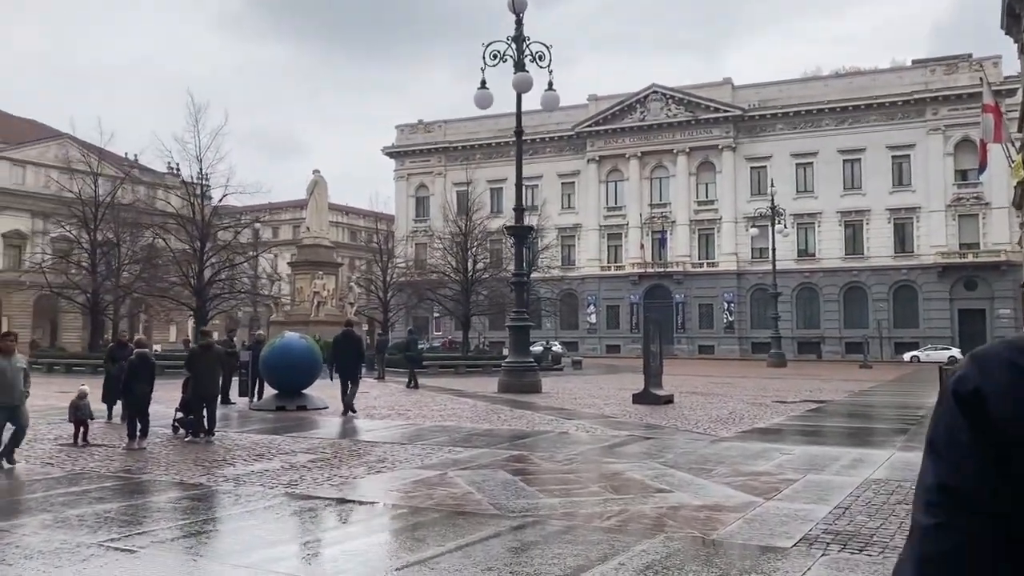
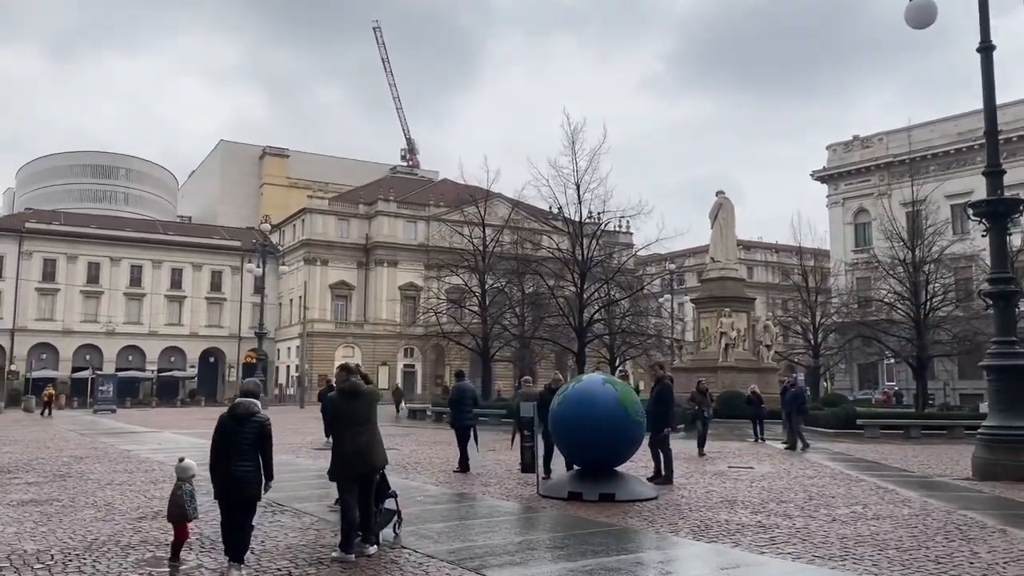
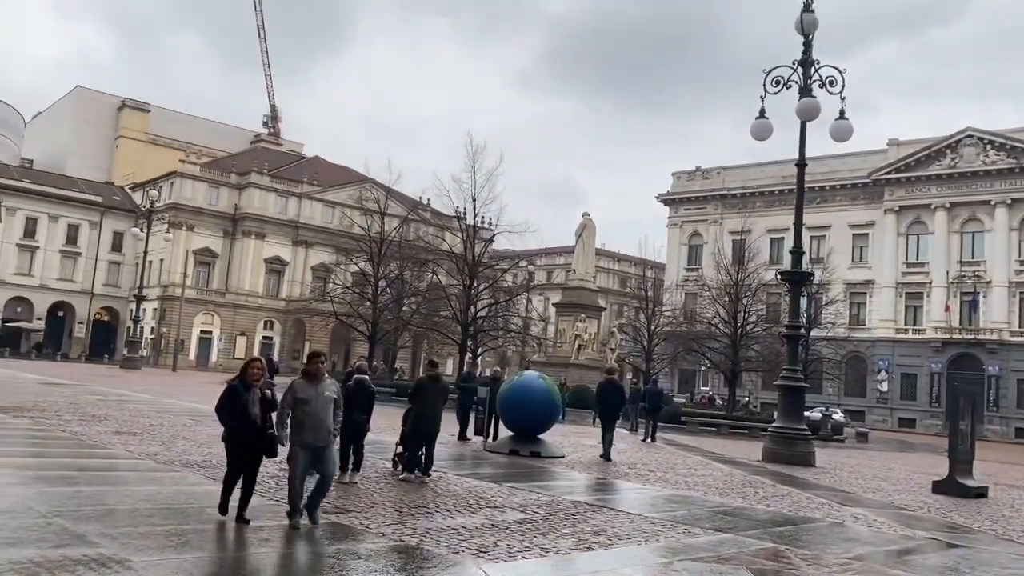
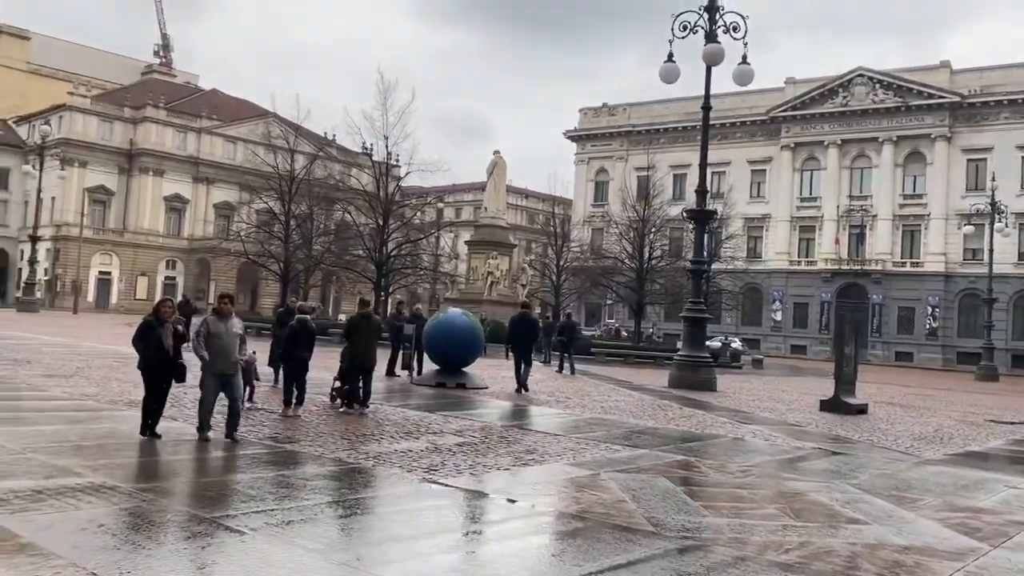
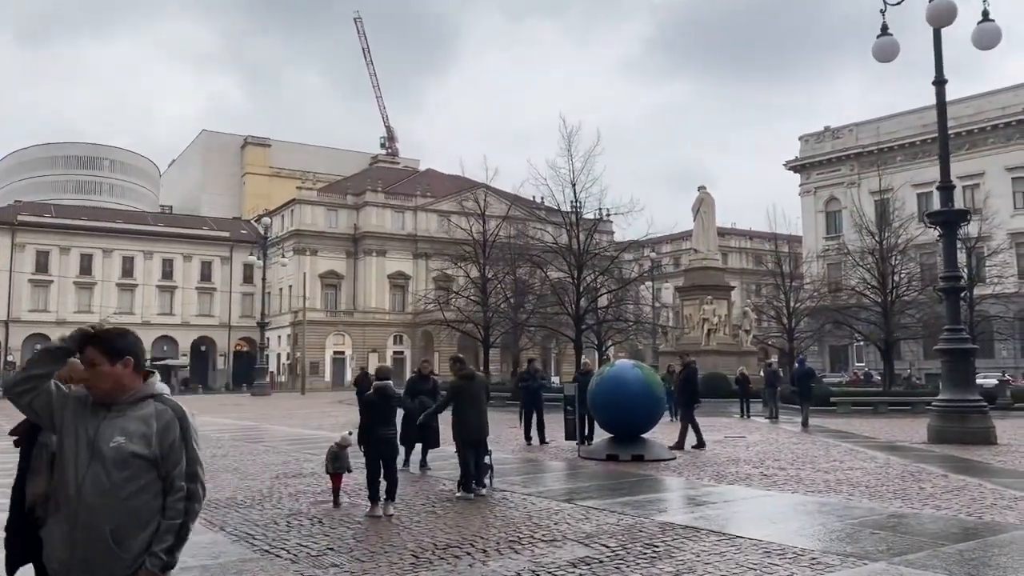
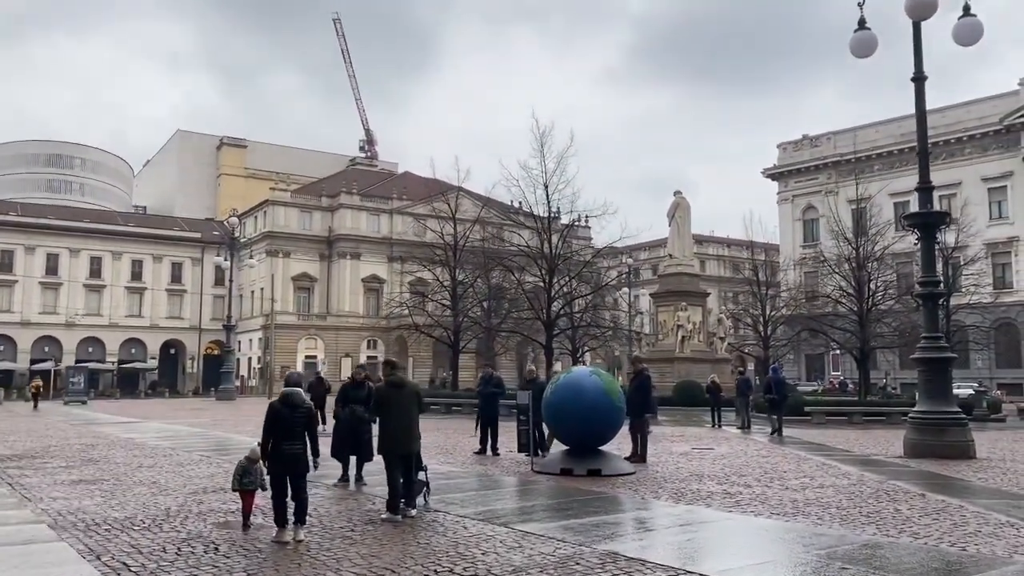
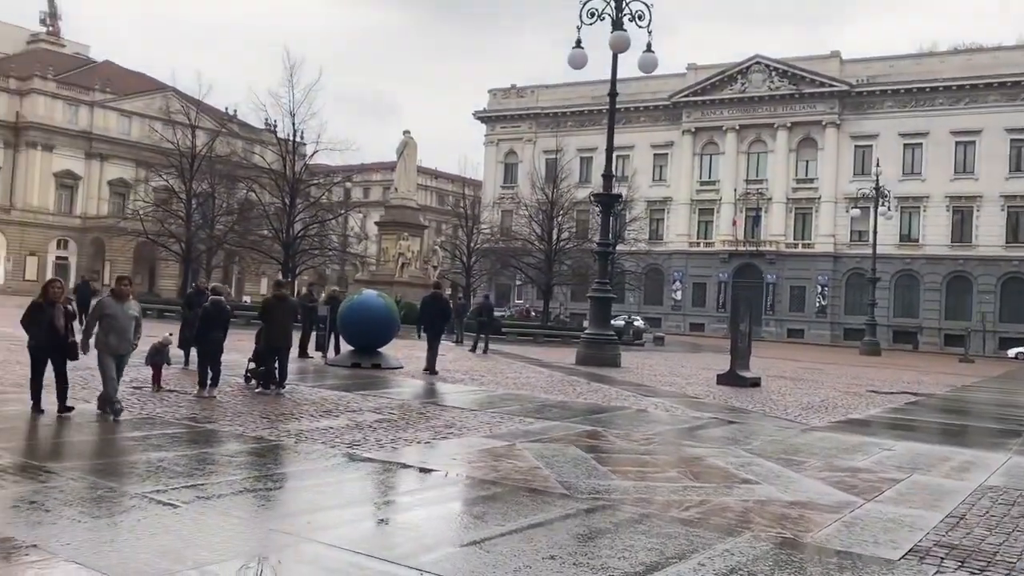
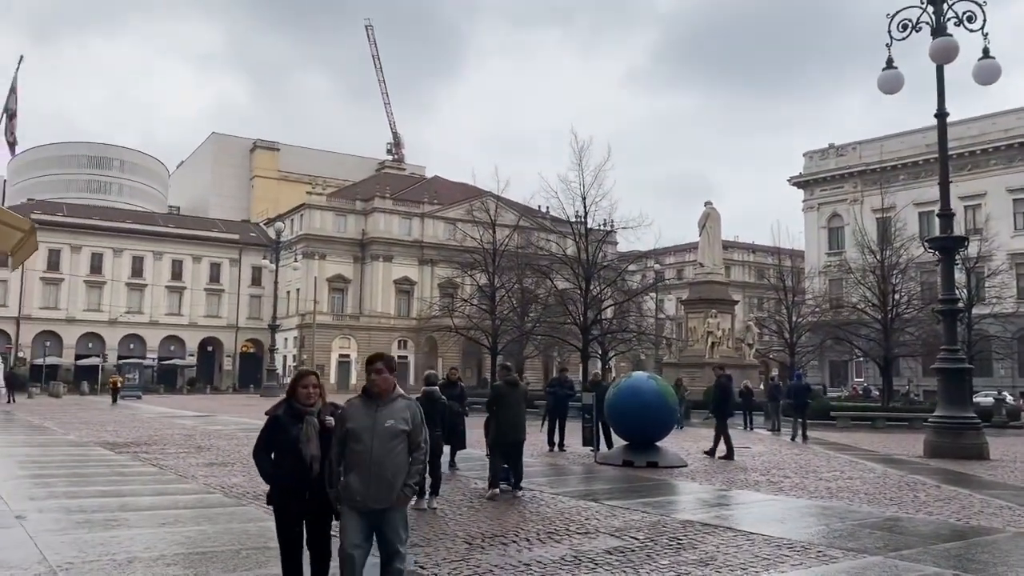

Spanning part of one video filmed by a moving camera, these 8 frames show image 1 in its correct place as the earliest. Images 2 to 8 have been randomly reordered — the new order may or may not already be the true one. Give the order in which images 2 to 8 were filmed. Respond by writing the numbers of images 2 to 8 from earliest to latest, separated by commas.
7, 4, 3, 8, 5, 6, 2
